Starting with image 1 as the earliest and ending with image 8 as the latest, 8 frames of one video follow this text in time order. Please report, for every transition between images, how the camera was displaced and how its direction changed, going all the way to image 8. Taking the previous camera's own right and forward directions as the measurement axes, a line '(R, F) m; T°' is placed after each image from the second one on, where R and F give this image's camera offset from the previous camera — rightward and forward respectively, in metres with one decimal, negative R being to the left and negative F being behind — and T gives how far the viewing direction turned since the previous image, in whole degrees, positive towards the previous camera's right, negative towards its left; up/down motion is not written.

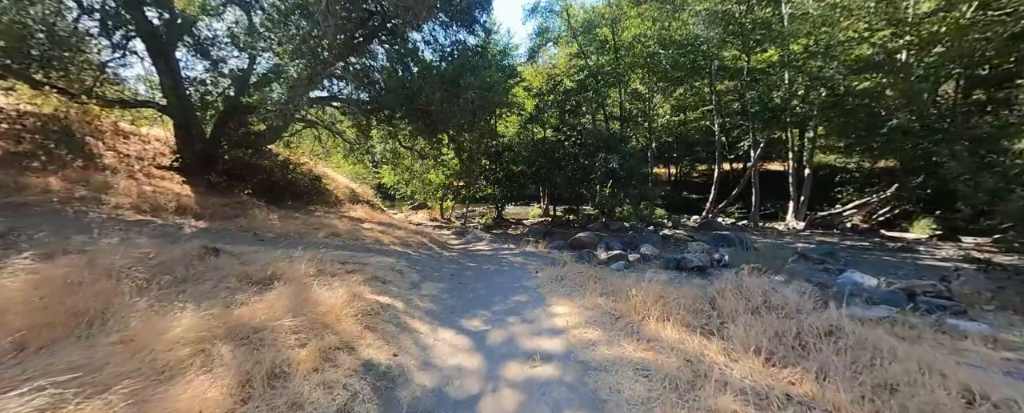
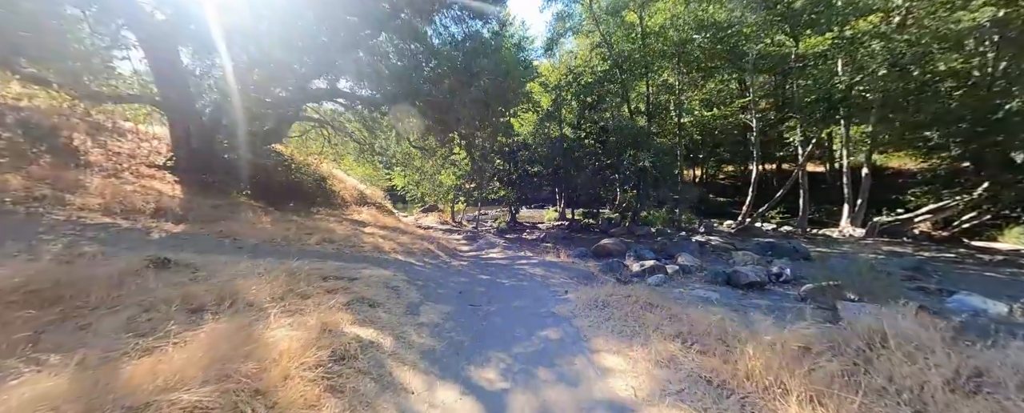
(-0.1, +0.8) m; -2°
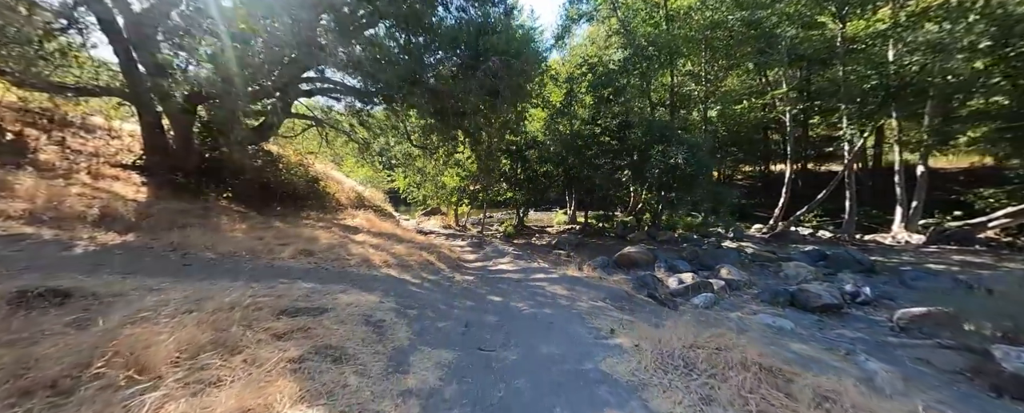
(-0.2, +0.9) m; -1°
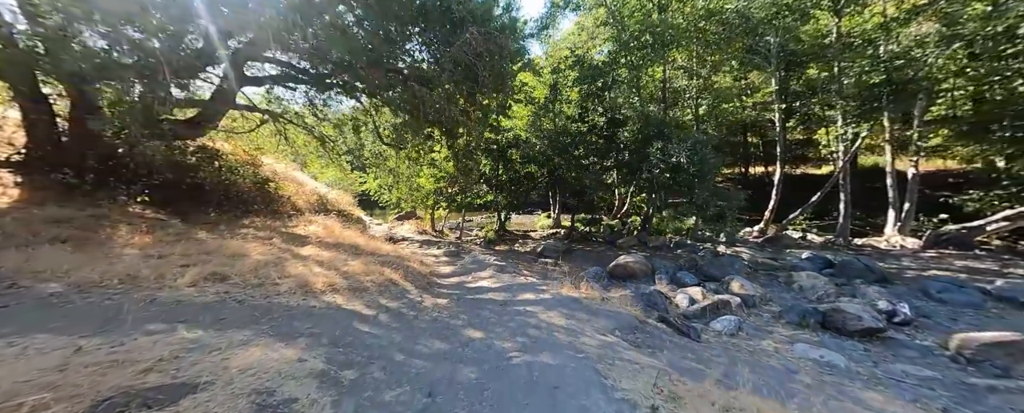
(0.0, +0.9) m; +4°
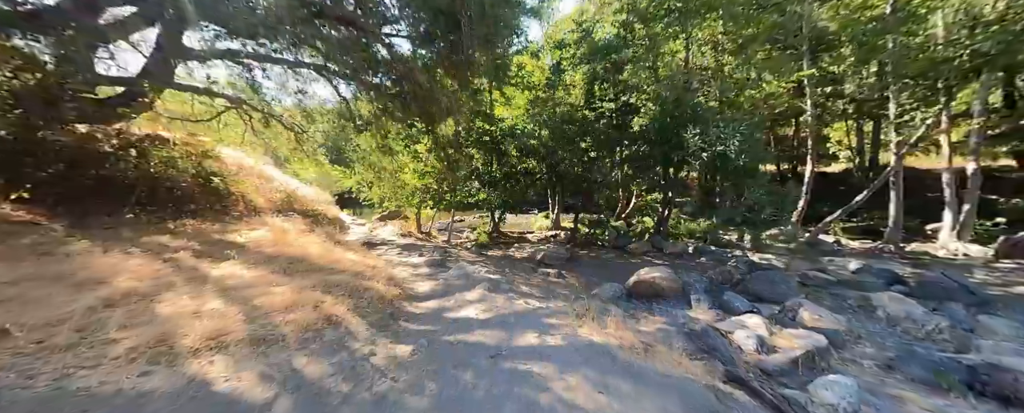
(0.0, +1.3) m; +1°
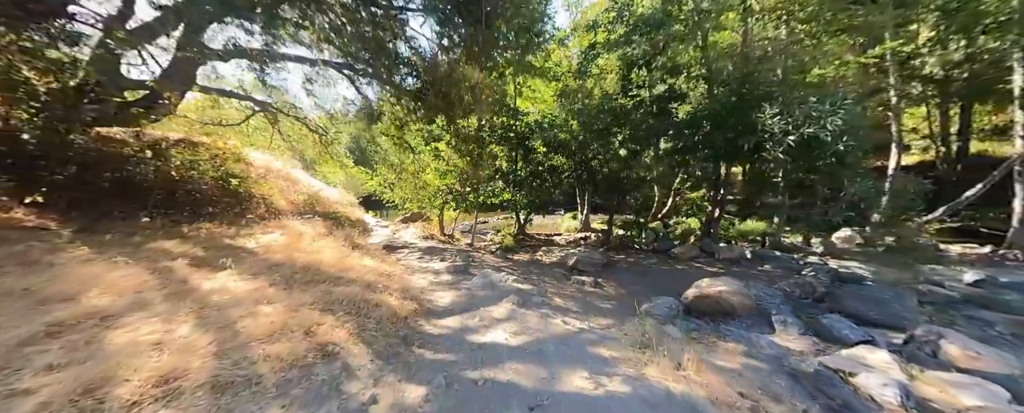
(-0.1, +0.7) m; -4°
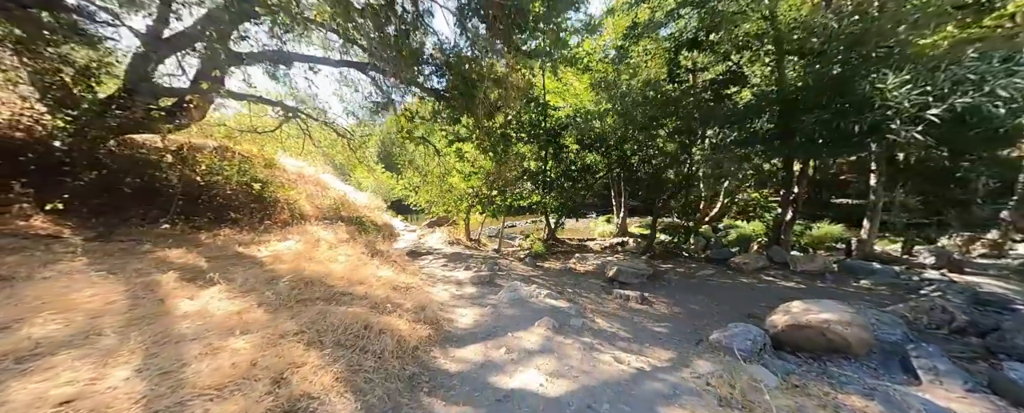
(0.0, +0.7) m; -6°
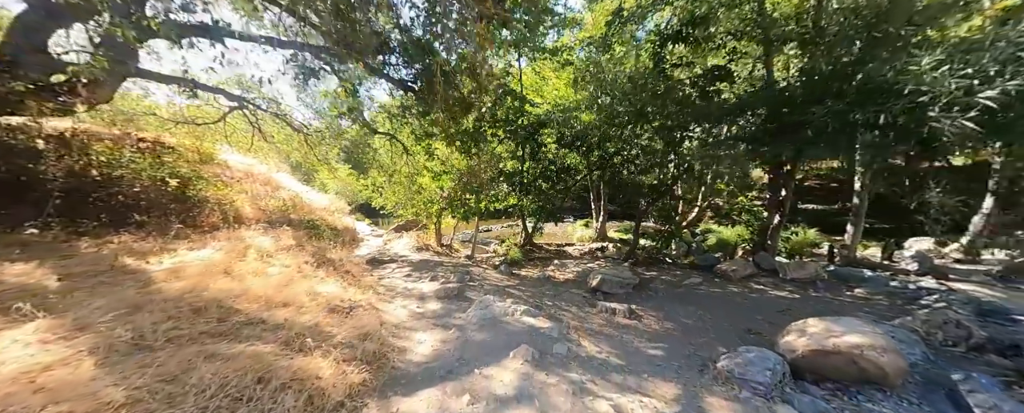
(+0.1, +0.7) m; +4°
